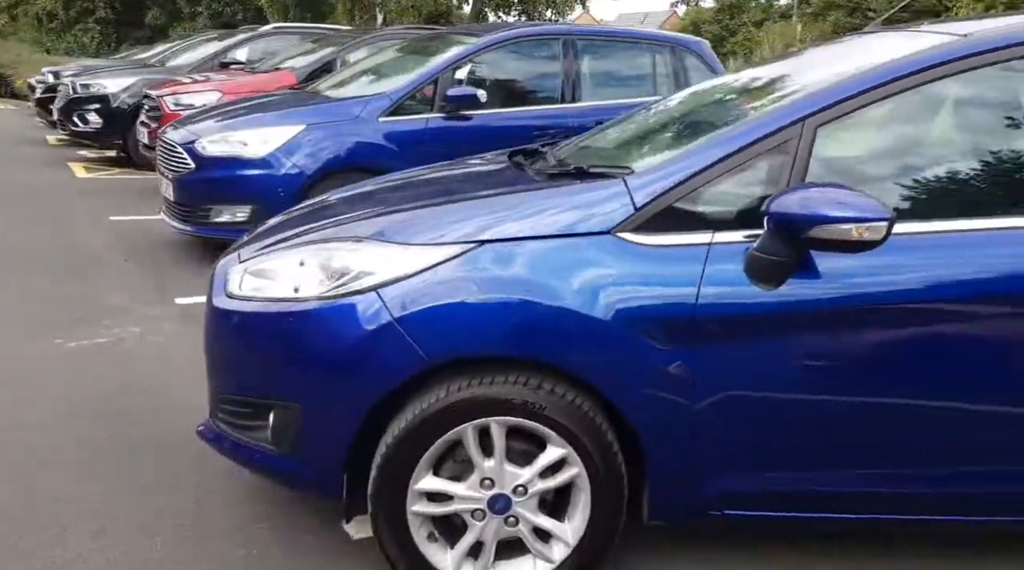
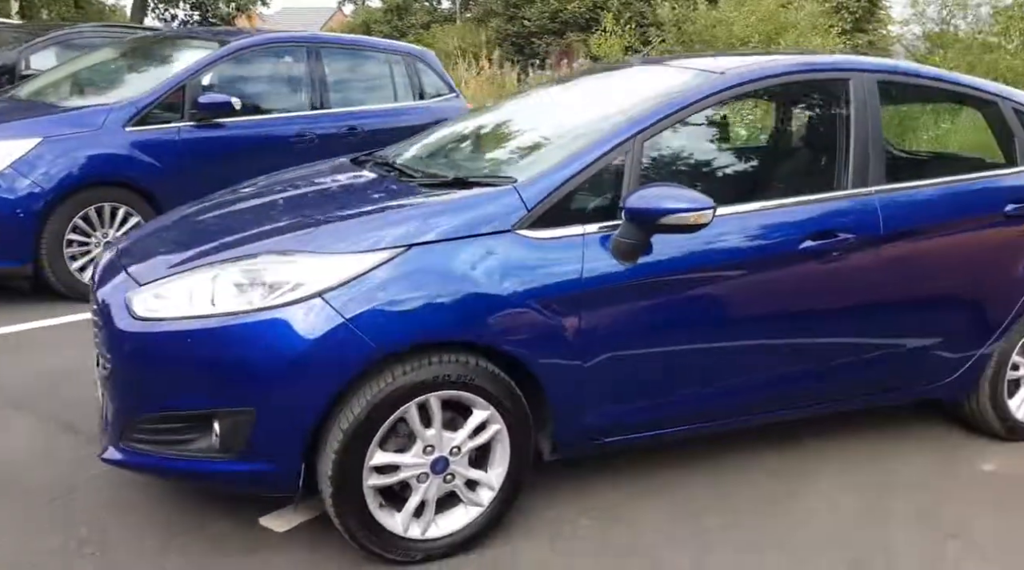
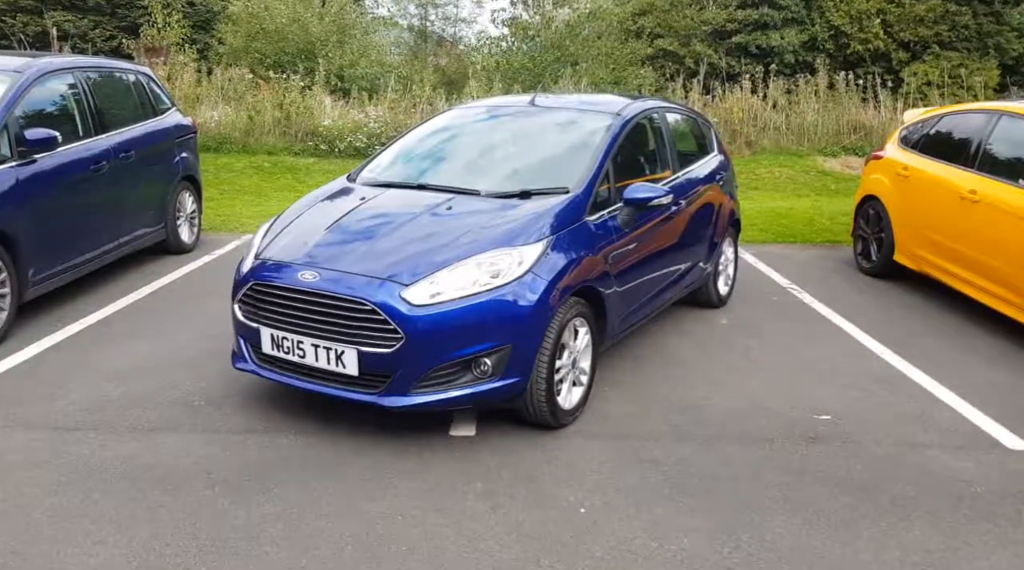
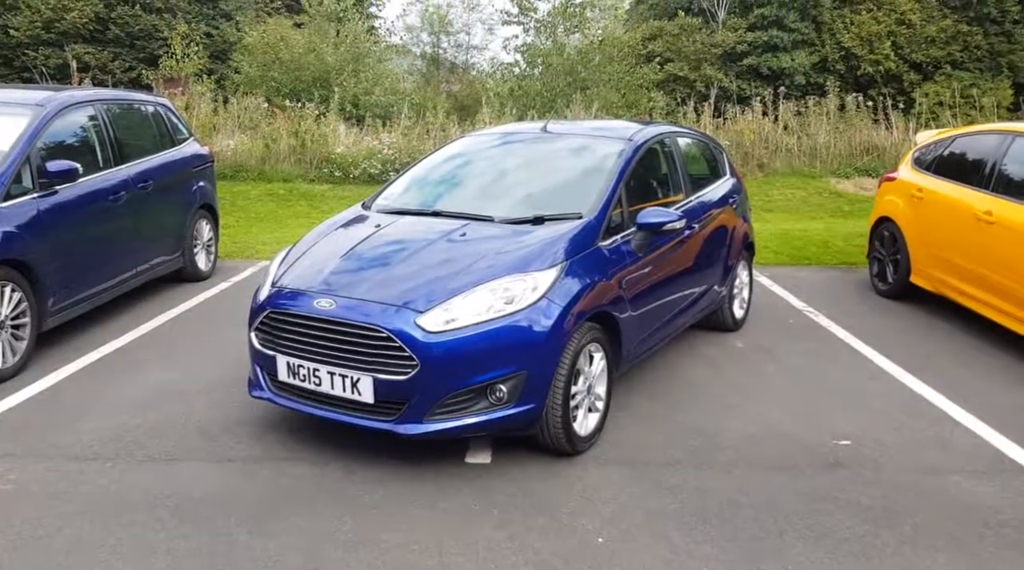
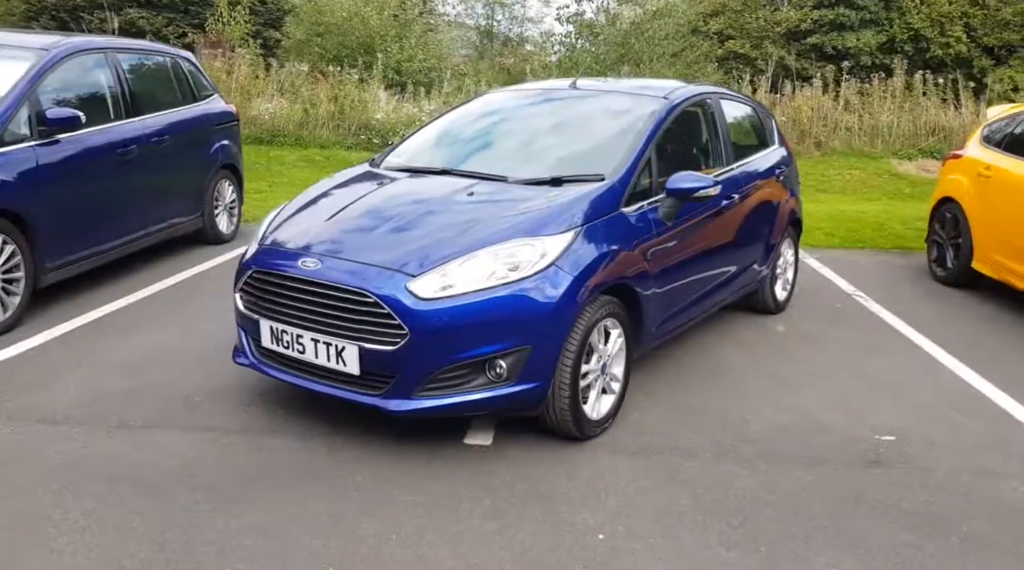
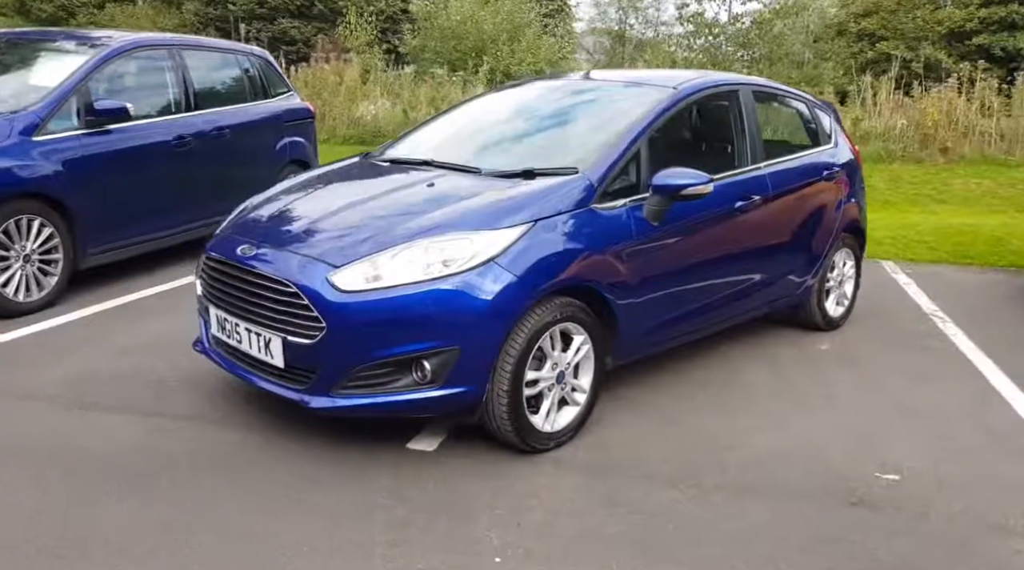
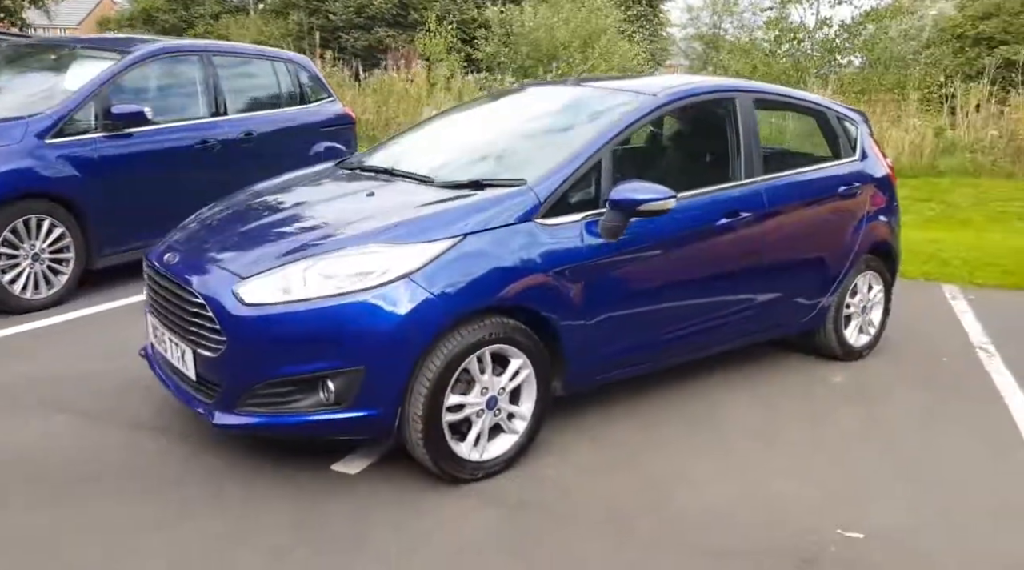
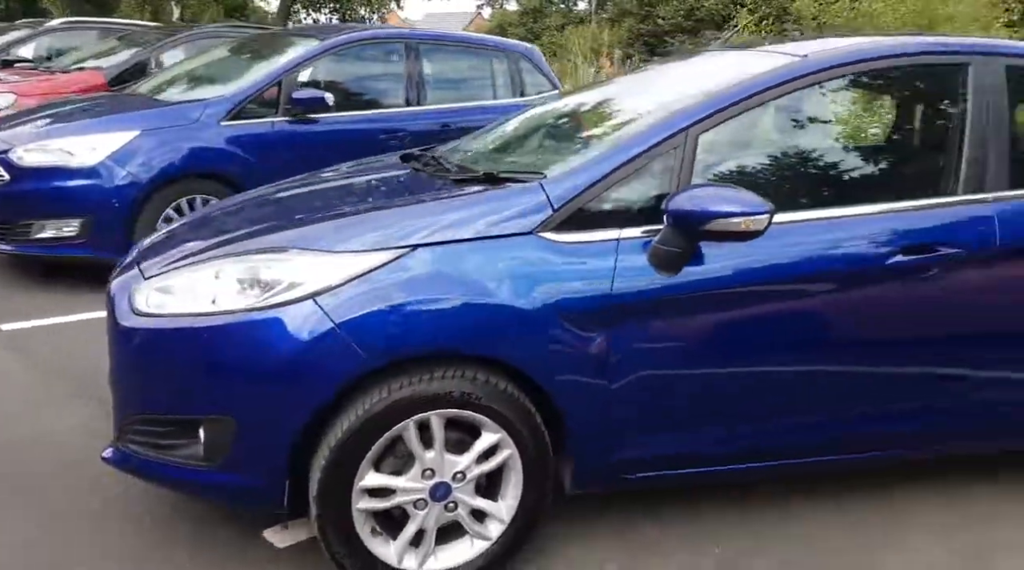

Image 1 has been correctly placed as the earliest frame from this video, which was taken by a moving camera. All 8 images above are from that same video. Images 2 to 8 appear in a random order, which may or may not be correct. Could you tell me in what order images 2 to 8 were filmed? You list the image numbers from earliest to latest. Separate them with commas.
8, 2, 7, 6, 5, 3, 4
